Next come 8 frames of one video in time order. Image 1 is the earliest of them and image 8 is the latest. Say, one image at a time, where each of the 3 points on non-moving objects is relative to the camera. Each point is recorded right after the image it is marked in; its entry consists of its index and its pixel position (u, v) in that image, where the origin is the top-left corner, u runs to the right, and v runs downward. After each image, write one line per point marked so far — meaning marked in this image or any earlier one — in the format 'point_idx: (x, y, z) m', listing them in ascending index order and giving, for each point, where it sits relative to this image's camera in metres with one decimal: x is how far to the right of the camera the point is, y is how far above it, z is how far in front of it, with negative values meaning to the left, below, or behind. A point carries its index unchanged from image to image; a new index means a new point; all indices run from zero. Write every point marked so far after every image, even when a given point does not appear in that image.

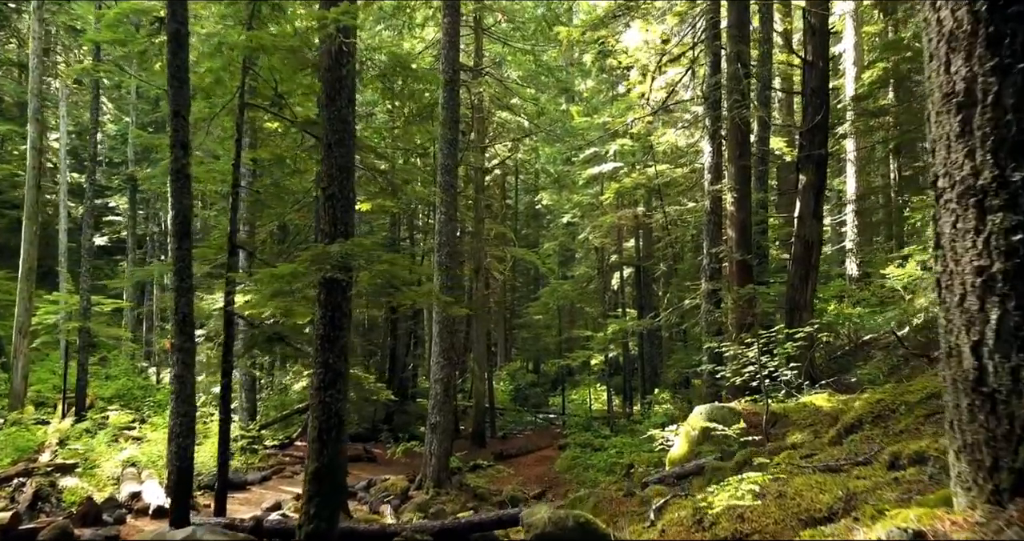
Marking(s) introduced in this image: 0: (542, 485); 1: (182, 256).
0: (+0.6, -4.5, +15.2) m
1: (-3.5, +0.2, +7.7) m
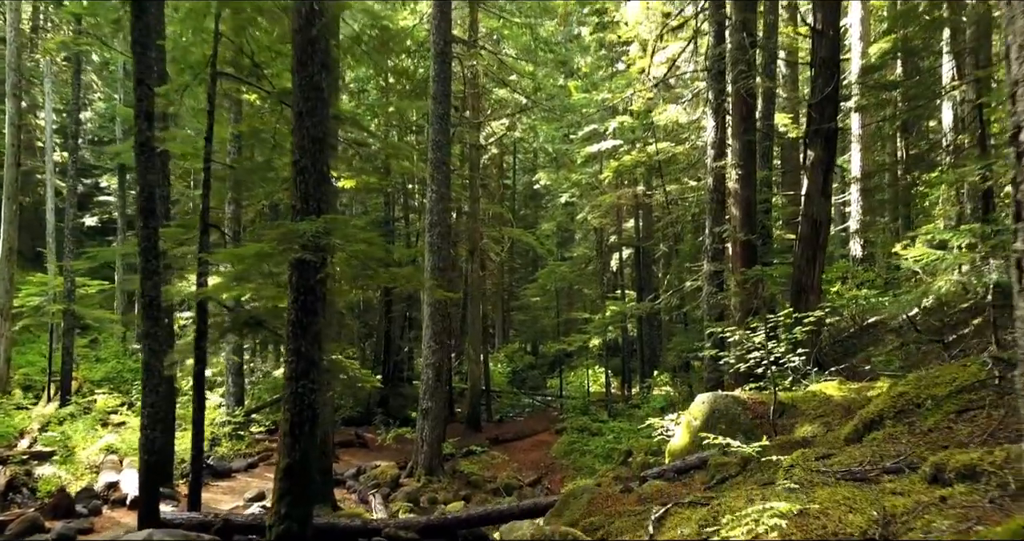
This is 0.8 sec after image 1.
0: (+0.5, -4.1, +14.8) m
1: (-3.6, +0.3, +7.2) m
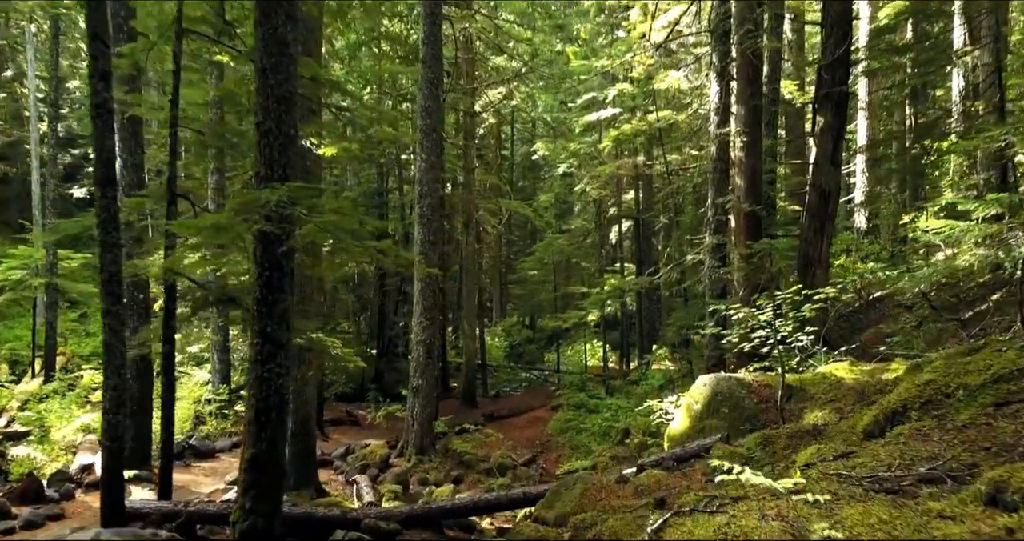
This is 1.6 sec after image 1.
0: (+0.4, -3.6, +14.4) m
1: (-3.7, +0.6, +6.6) m
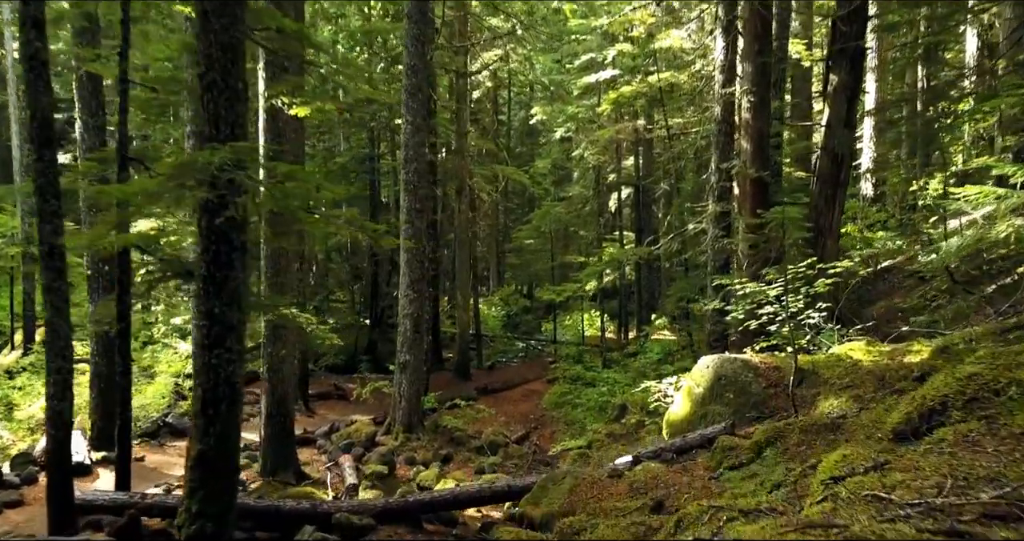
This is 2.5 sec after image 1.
0: (+0.3, -3.0, +13.9) m
1: (-3.8, +0.8, +6.0) m
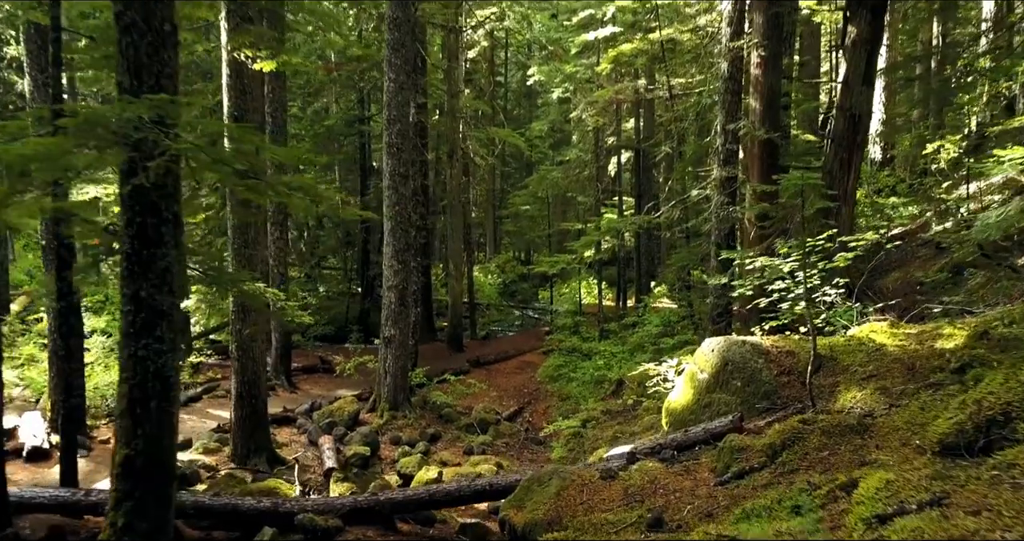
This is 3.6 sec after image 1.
0: (+0.2, -2.4, +13.4) m
1: (-4.0, +1.0, +5.2) m
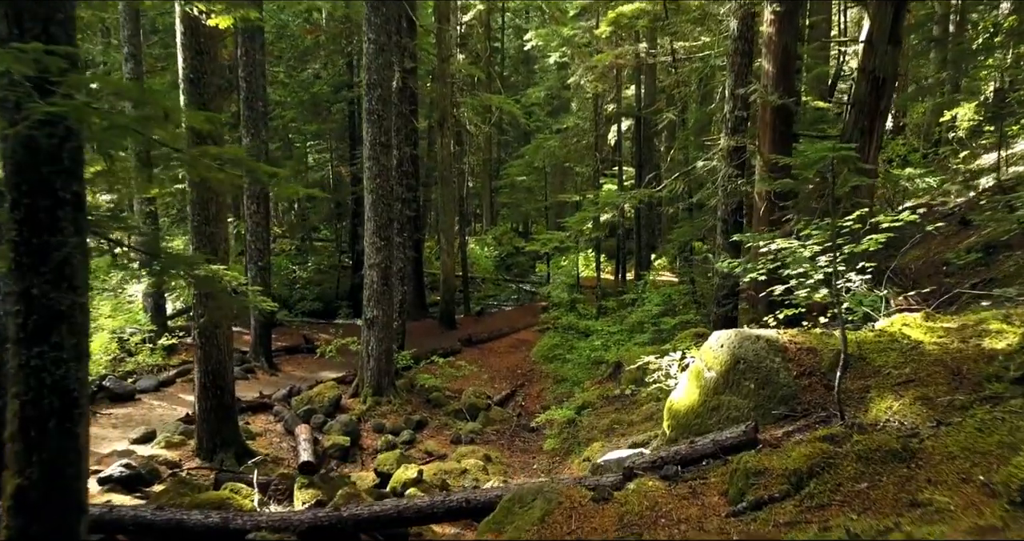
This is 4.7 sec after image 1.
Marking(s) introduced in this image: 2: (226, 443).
0: (0.0, -2.0, +12.8) m
1: (-4.1, +1.1, +4.5) m
2: (-3.1, -1.9, +7.8) m
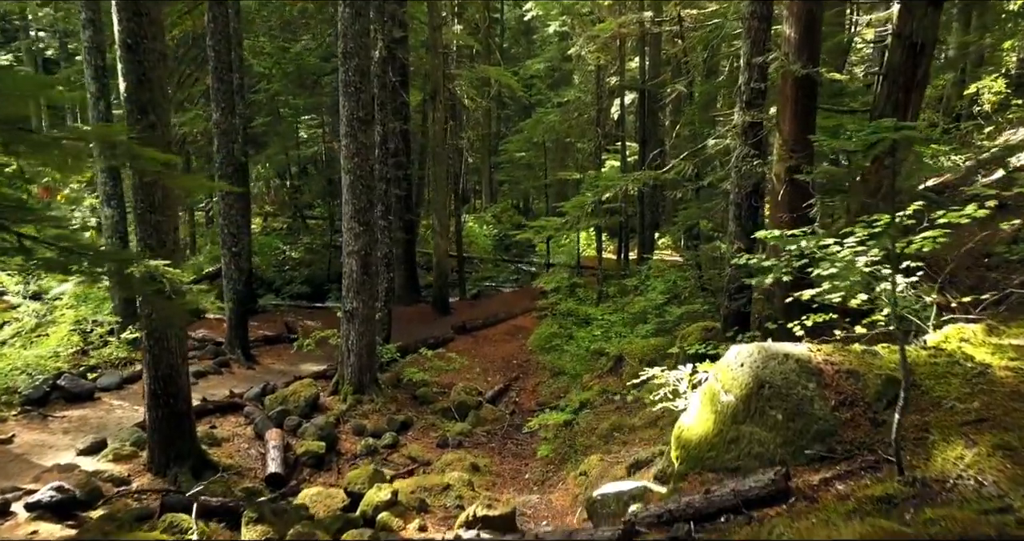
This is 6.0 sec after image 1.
0: (-0.1, -1.7, +11.9) m
1: (-4.2, +1.0, +3.6) m
2: (-3.2, -1.8, +7.0) m
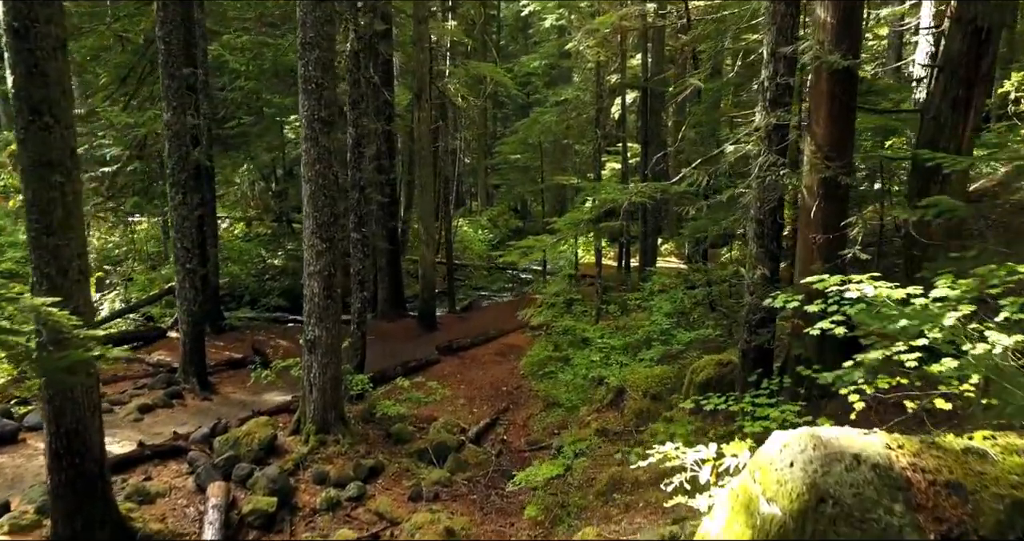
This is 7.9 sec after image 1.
0: (-0.2, -2.0, +10.7) m
1: (-4.4, +0.8, +2.4) m
2: (-3.4, -2.0, +5.8) m
